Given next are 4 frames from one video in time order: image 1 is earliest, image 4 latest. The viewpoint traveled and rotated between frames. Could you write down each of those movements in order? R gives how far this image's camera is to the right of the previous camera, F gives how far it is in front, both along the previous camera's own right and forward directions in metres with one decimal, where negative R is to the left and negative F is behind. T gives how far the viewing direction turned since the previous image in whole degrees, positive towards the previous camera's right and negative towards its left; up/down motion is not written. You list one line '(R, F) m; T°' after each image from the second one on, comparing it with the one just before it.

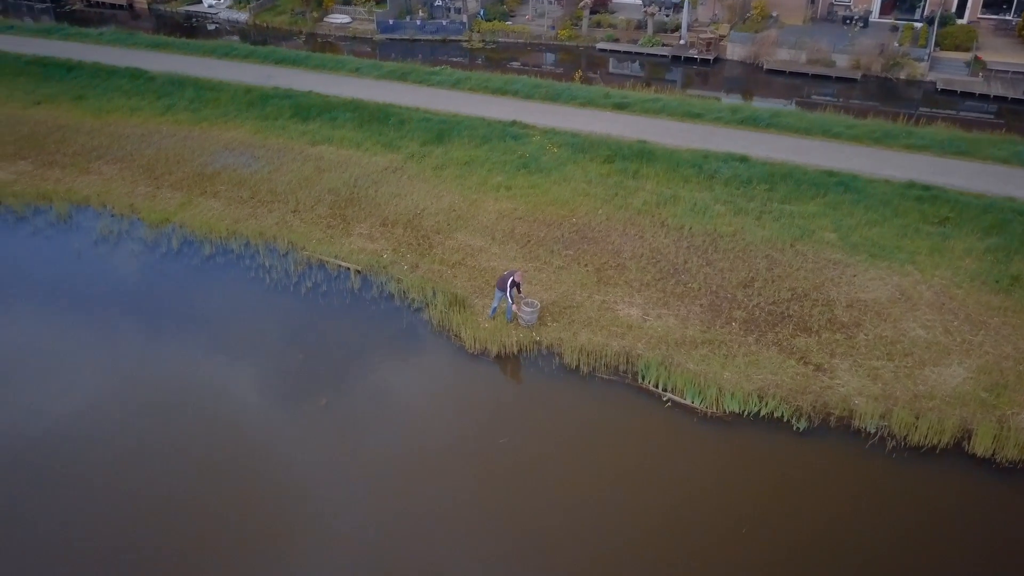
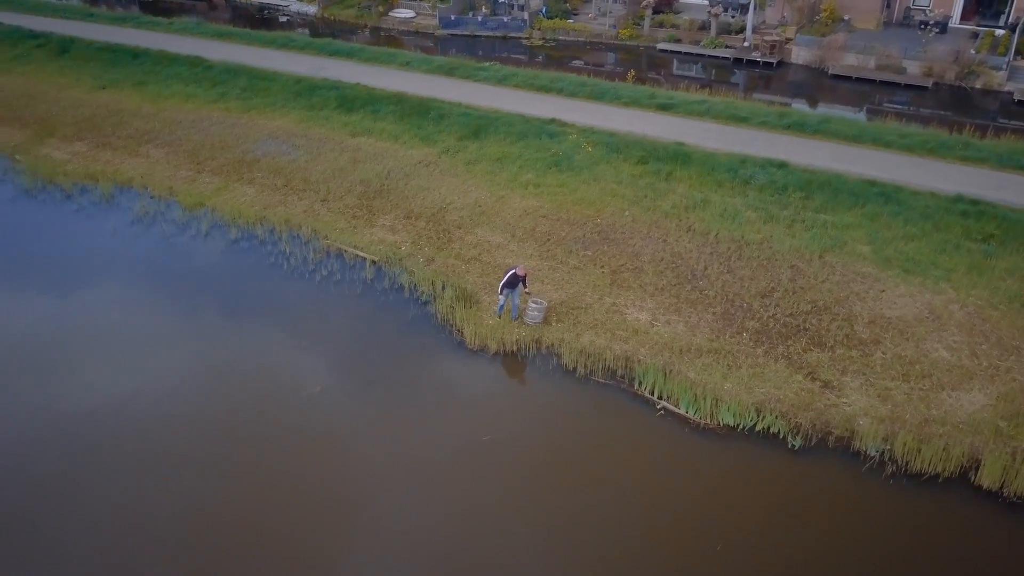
(+0.8, +0.1) m; -5°
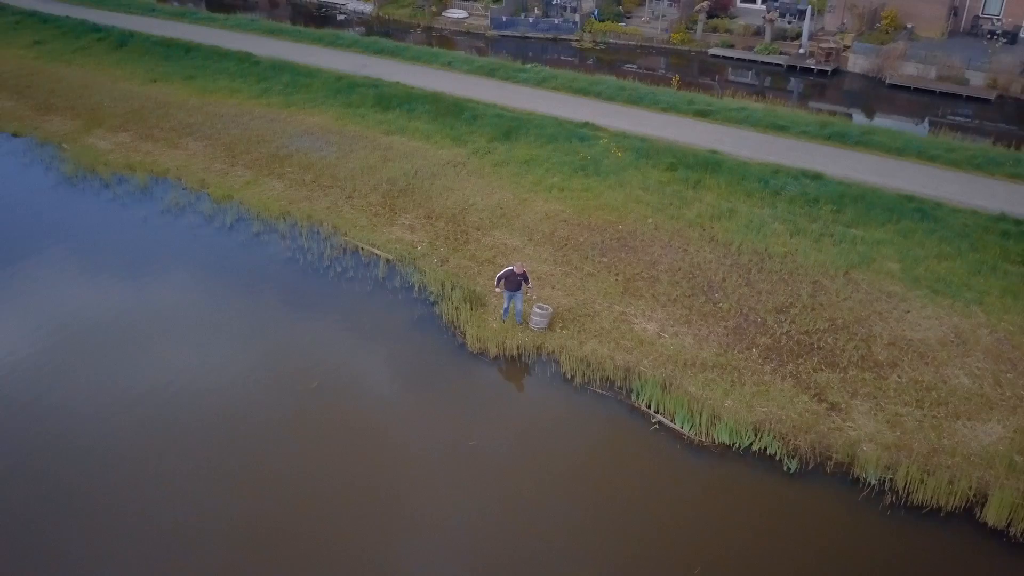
(+0.7, +0.1) m; -4°
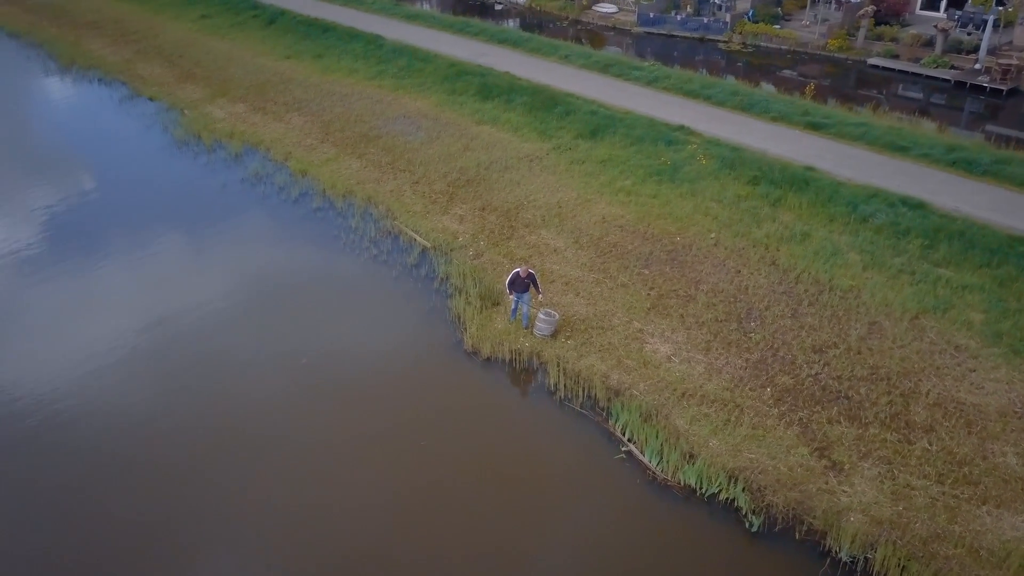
(+1.9, +0.6) m; -12°
